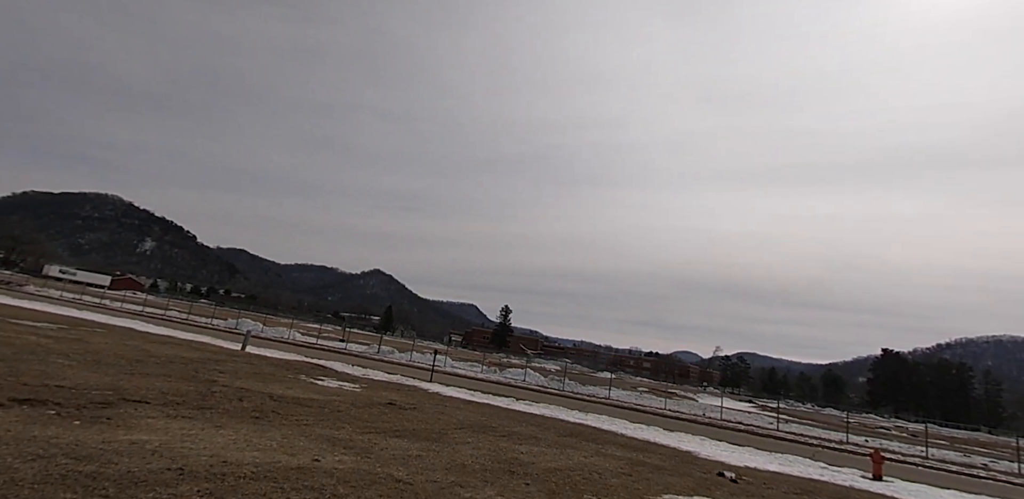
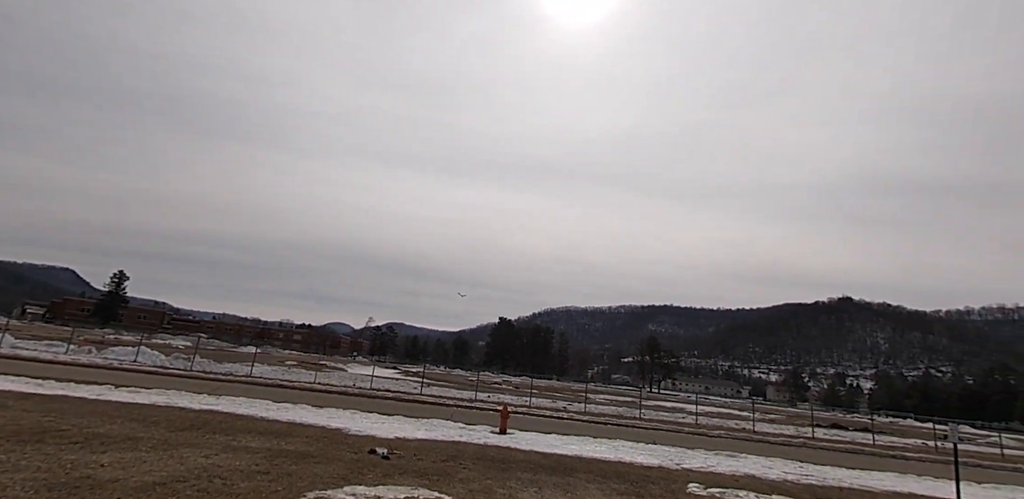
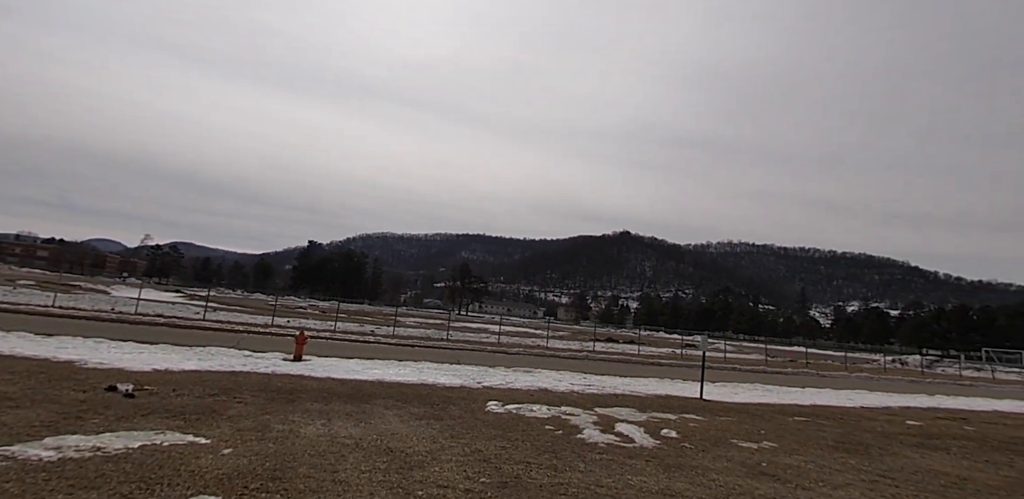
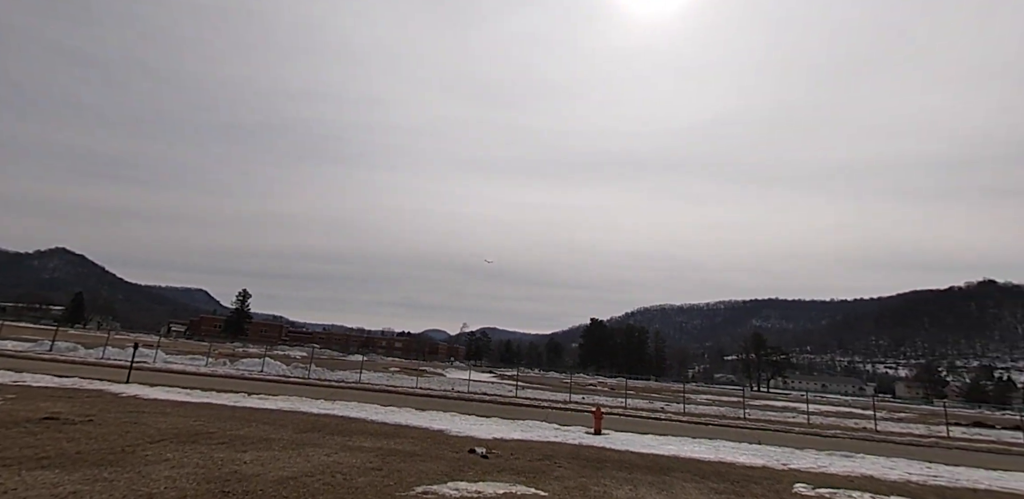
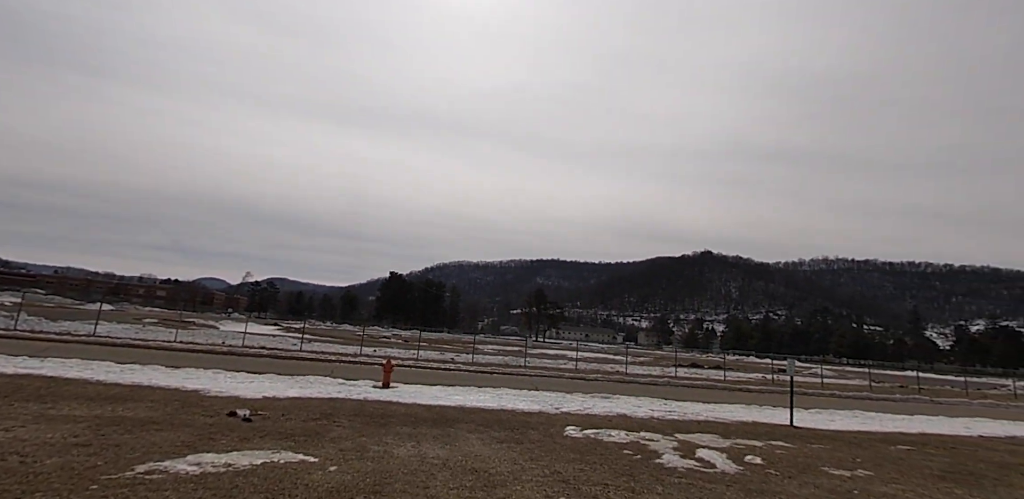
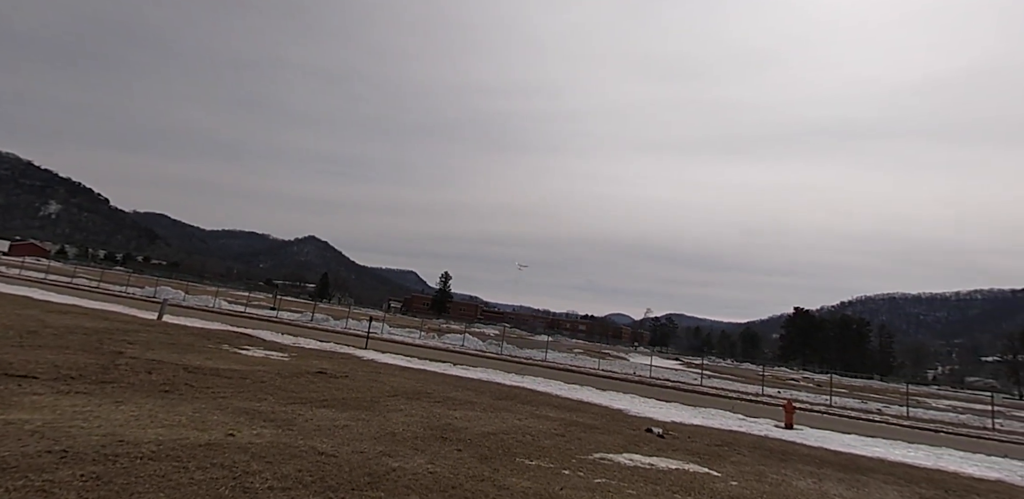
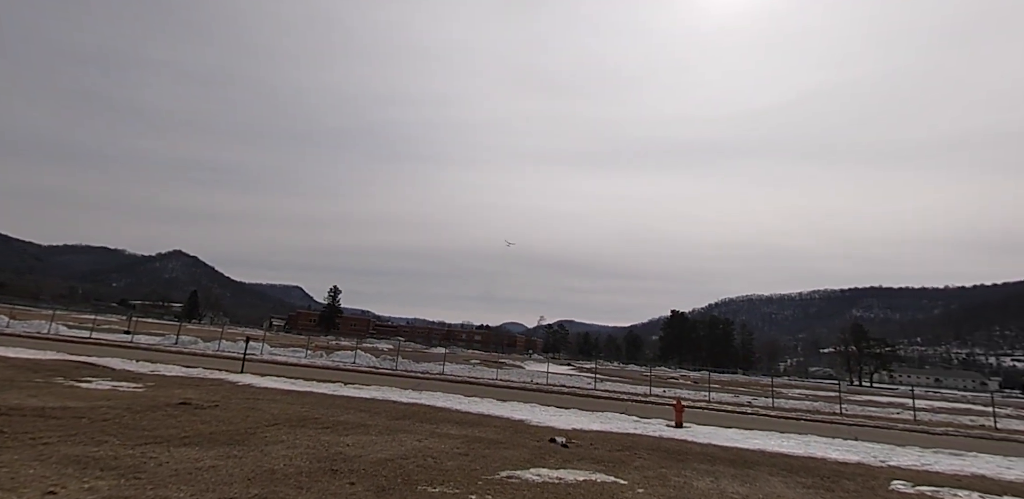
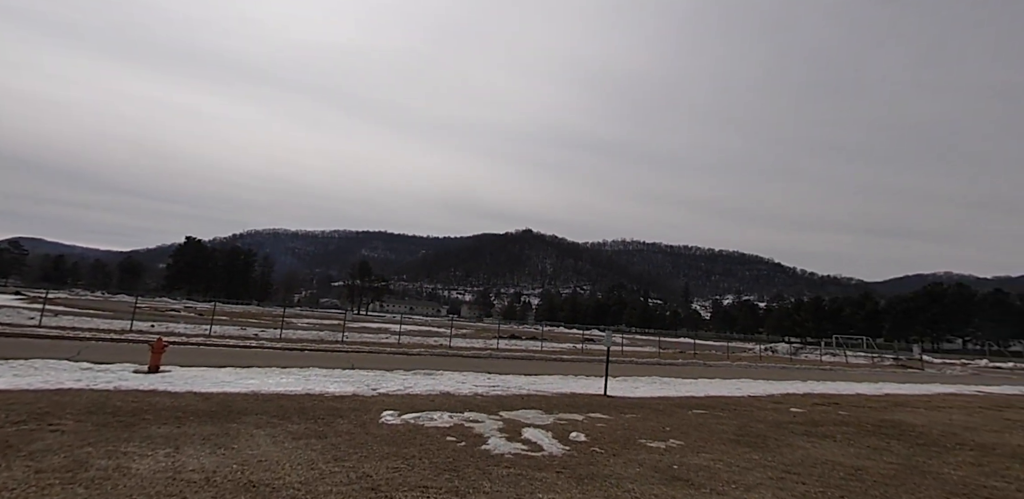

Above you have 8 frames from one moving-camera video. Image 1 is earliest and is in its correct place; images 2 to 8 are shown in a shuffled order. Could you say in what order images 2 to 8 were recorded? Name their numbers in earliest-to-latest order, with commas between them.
6, 7, 4, 2, 5, 3, 8
